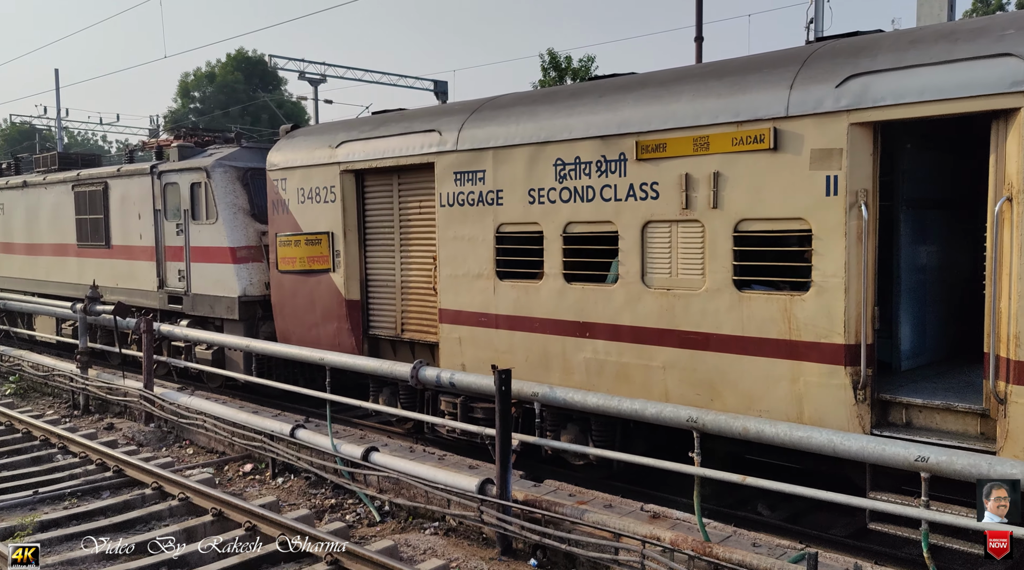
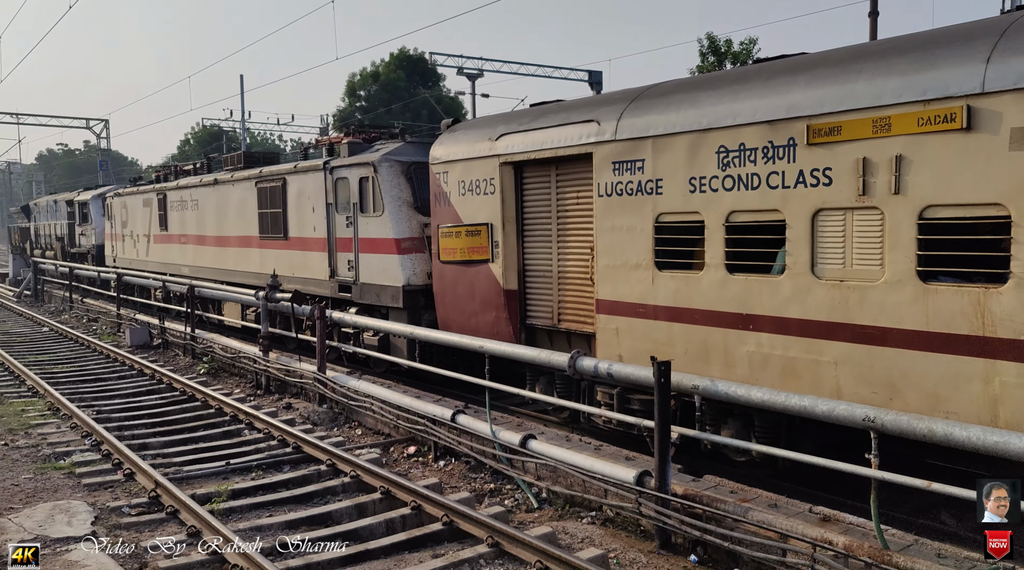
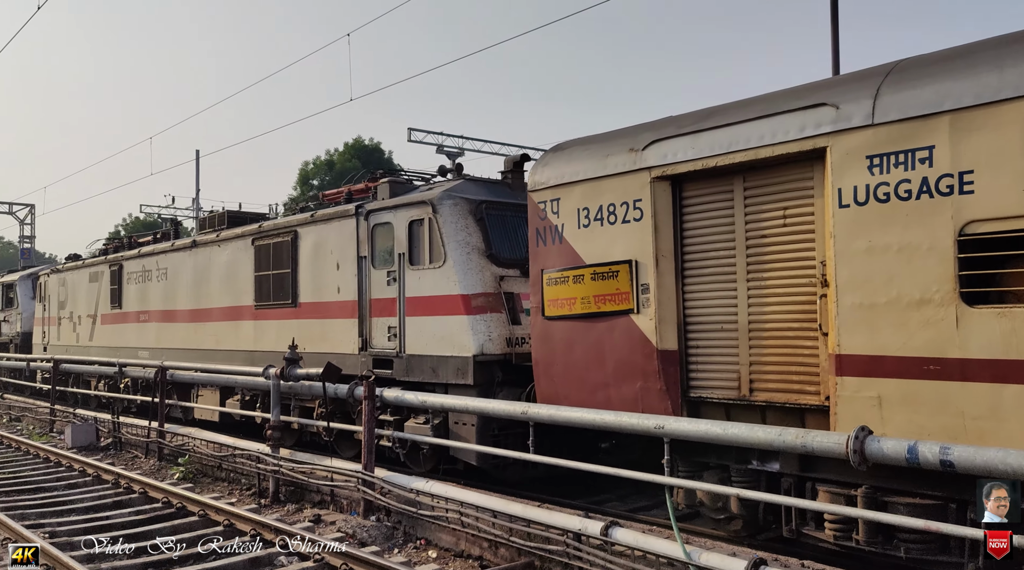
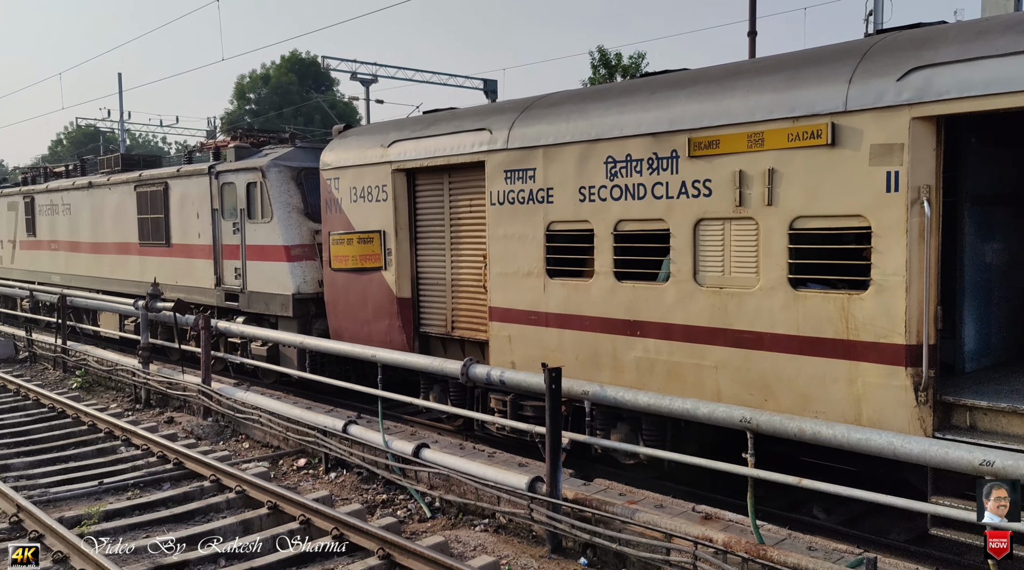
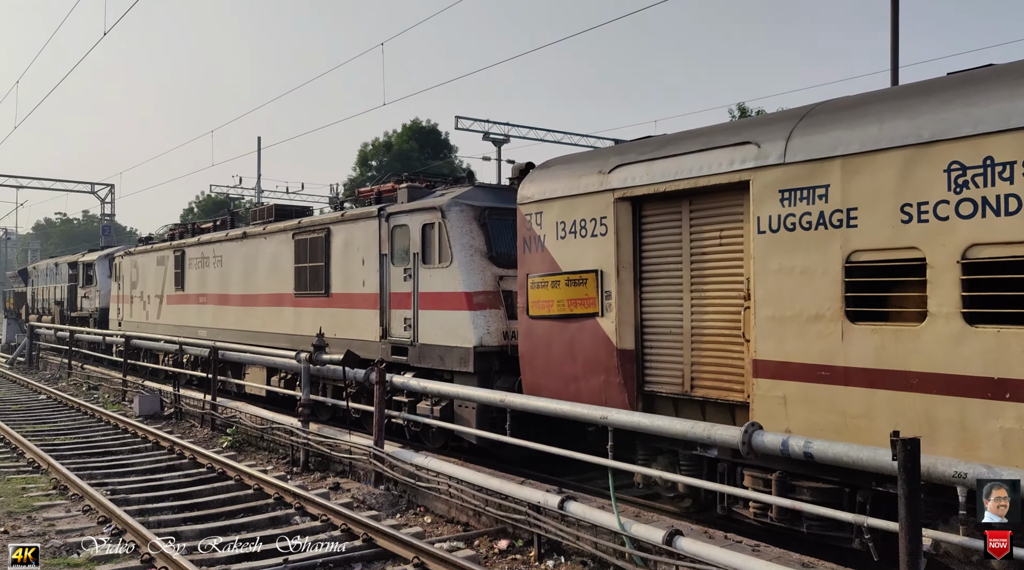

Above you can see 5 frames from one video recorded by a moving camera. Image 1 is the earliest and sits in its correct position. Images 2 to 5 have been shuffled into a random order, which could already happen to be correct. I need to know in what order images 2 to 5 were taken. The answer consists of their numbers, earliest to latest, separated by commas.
4, 2, 5, 3
